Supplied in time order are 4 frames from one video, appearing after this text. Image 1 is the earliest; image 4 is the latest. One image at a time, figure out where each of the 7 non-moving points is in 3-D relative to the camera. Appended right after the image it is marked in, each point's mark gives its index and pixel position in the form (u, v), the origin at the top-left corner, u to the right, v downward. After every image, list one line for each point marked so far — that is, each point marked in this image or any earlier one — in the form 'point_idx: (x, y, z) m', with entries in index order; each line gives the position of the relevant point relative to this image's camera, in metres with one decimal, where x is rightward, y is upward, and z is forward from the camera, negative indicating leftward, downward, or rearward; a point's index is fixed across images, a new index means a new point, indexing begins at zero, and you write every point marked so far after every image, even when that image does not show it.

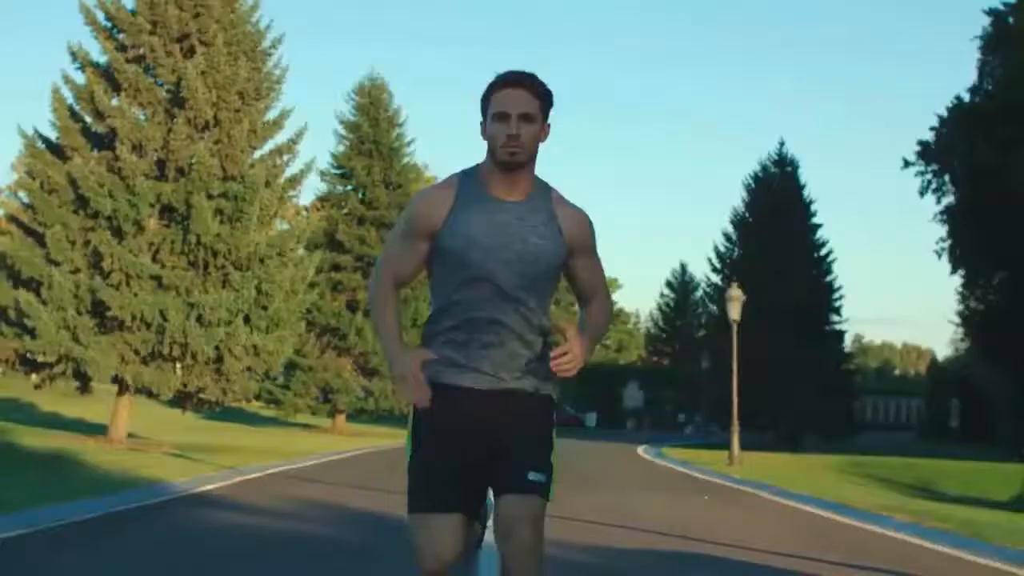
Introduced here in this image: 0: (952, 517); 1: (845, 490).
0: (+4.5, -2.3, +15.0) m
1: (+4.3, -2.6, +18.9) m
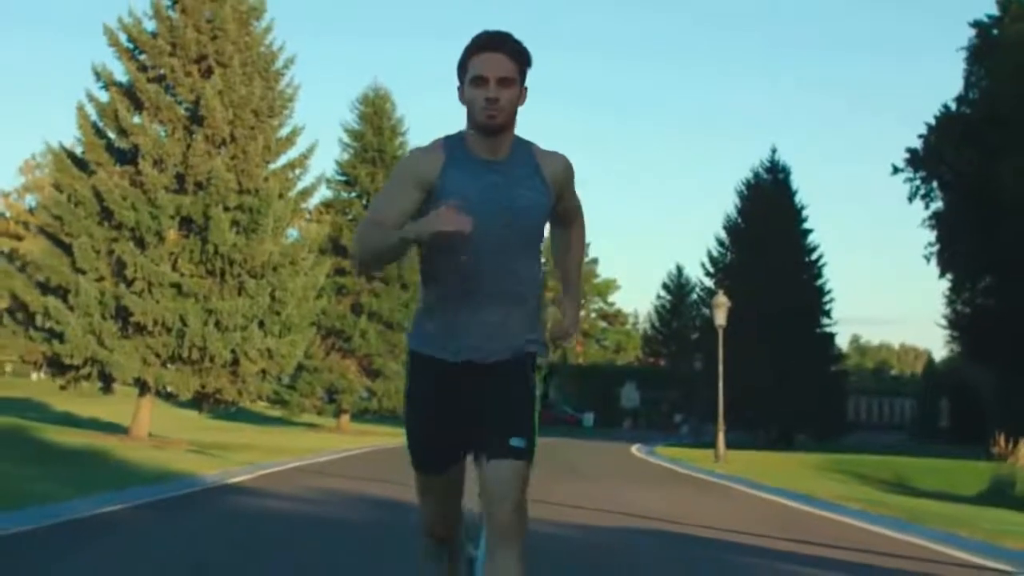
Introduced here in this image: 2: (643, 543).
0: (+4.5, -2.4, +16.1) m
1: (+4.2, -2.7, +20.0) m
2: (+1.2, -2.1, +12.3) m
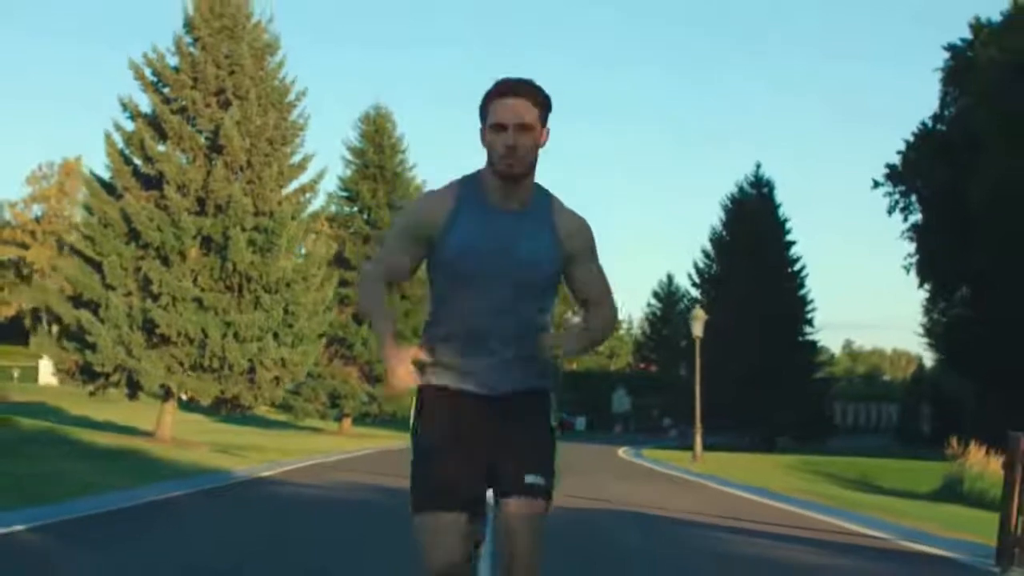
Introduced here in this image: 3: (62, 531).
0: (+4.4, -2.6, +17.7) m
1: (+4.1, -2.9, +21.7) m
2: (+1.1, -2.3, +14.0) m
3: (-3.9, -2.1, +13.1) m
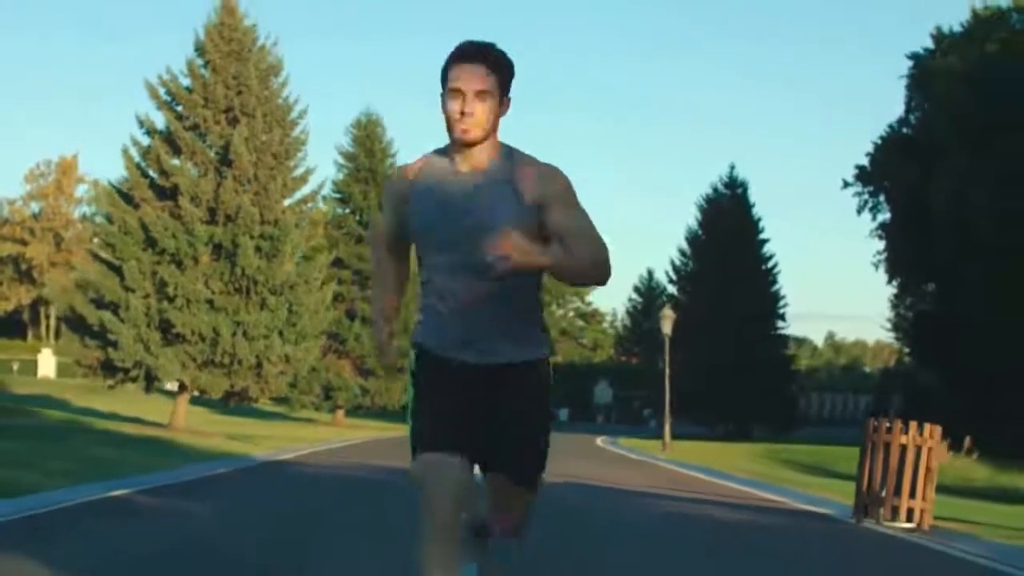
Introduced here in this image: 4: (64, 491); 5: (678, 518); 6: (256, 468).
0: (+4.2, -2.6, +19.7) m
1: (+3.9, -2.9, +23.6) m
2: (+1.0, -2.3, +15.9) m
3: (-4.1, -2.2, +14.9) m
4: (-4.7, -2.2, +15.5) m
5: (+1.6, -2.2, +14.2) m
6: (-3.3, -2.3, +18.3) m
